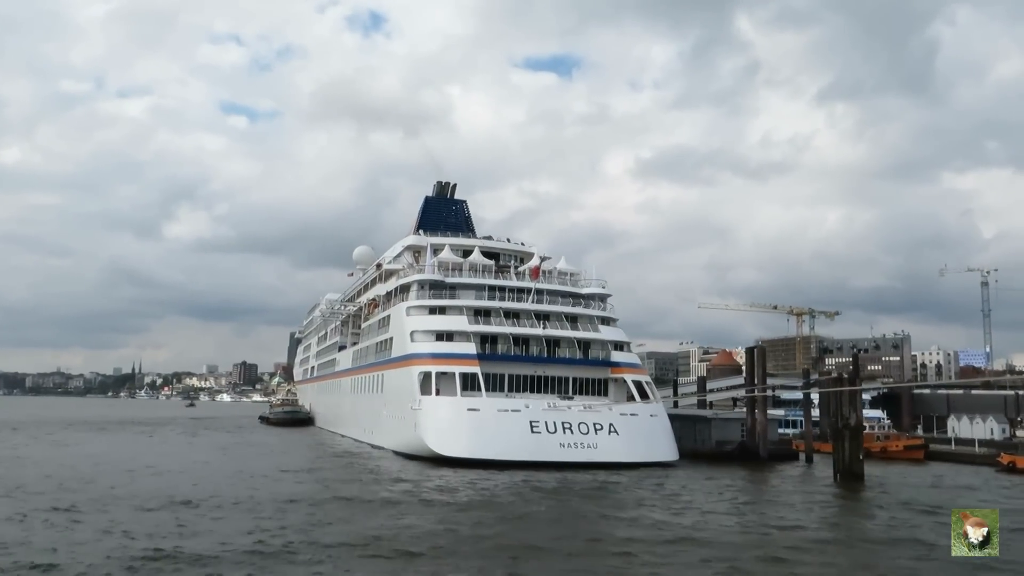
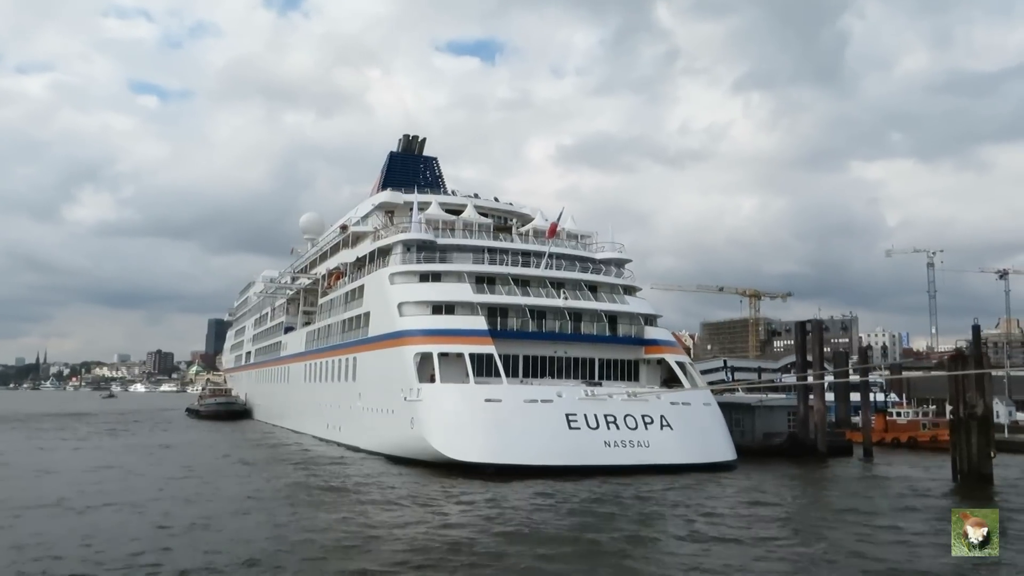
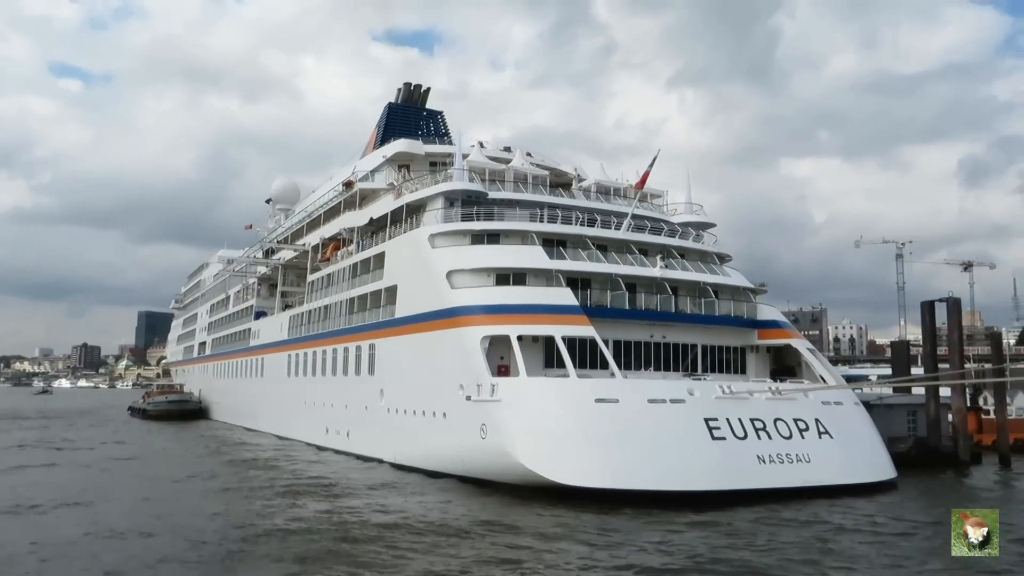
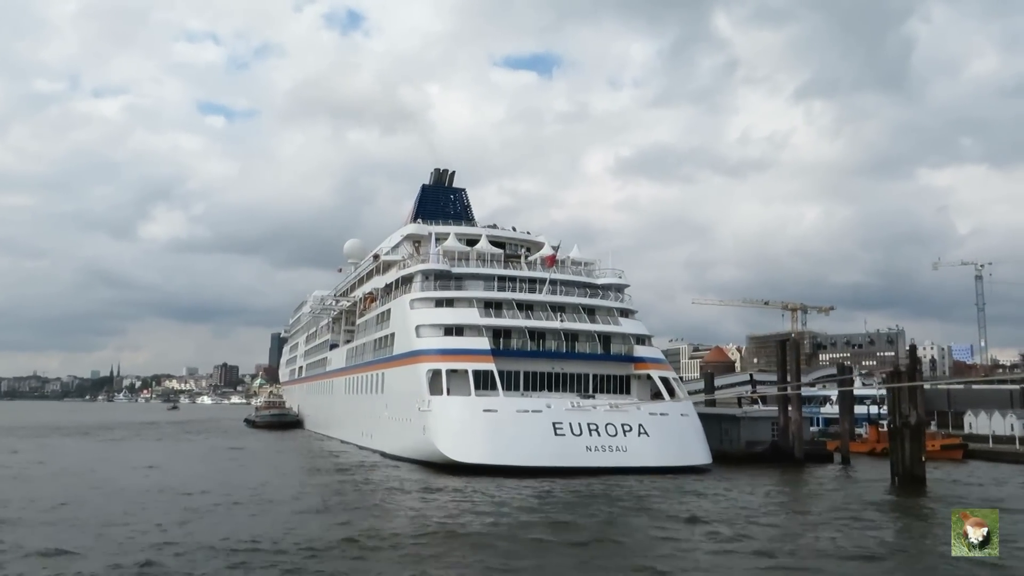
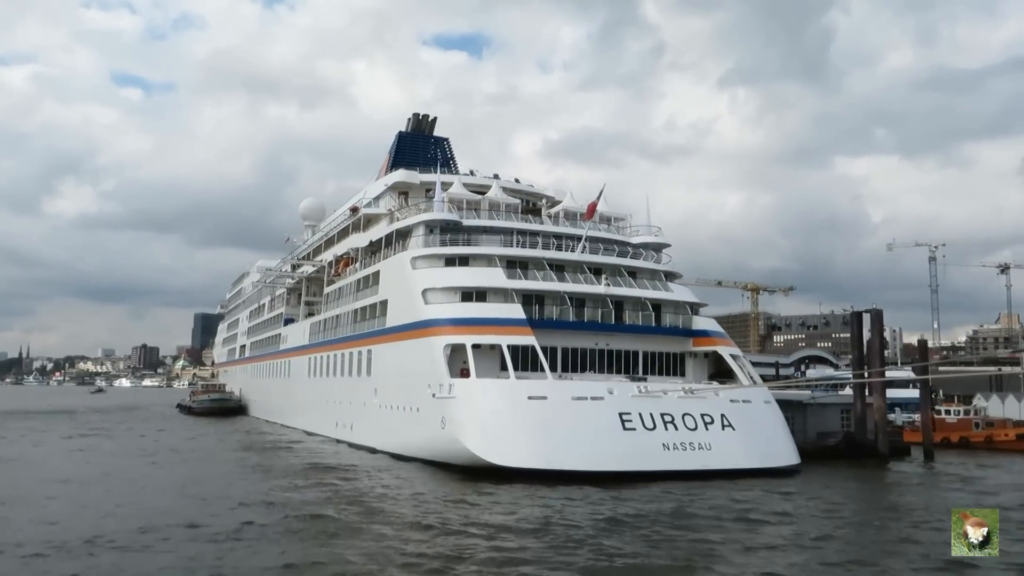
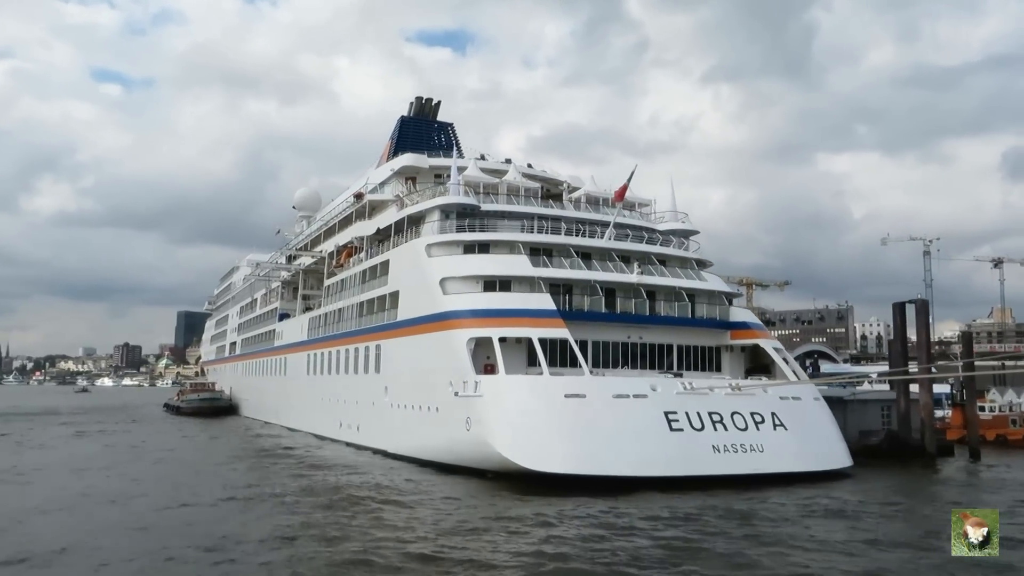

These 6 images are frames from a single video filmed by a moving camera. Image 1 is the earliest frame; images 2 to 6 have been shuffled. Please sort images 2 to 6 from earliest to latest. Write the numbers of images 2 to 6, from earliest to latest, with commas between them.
4, 2, 5, 6, 3
